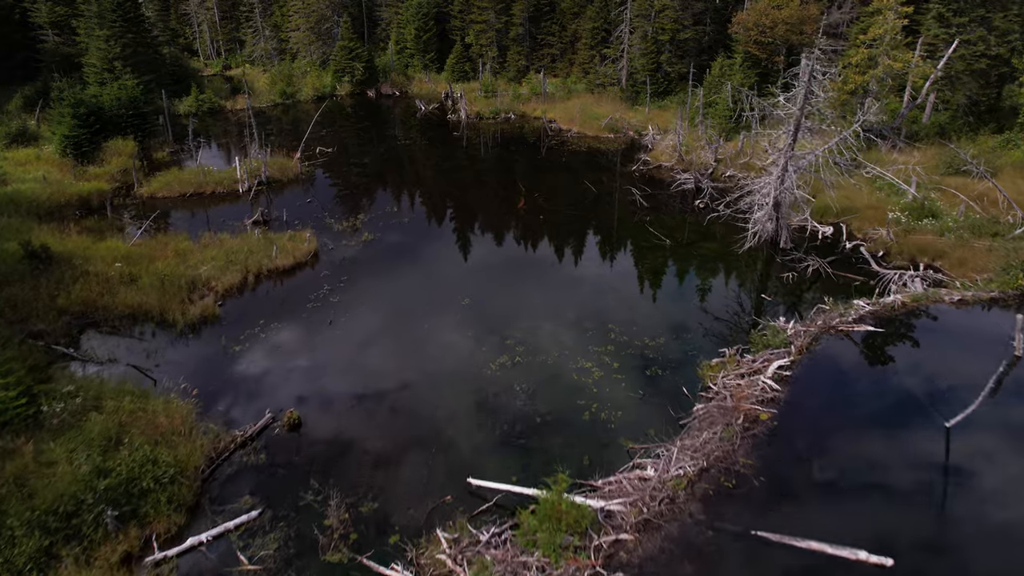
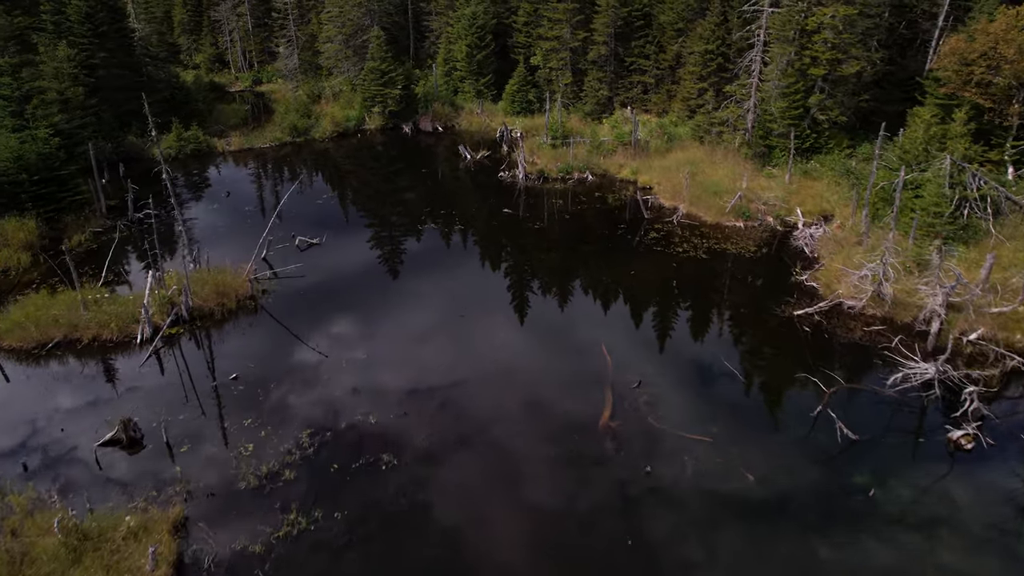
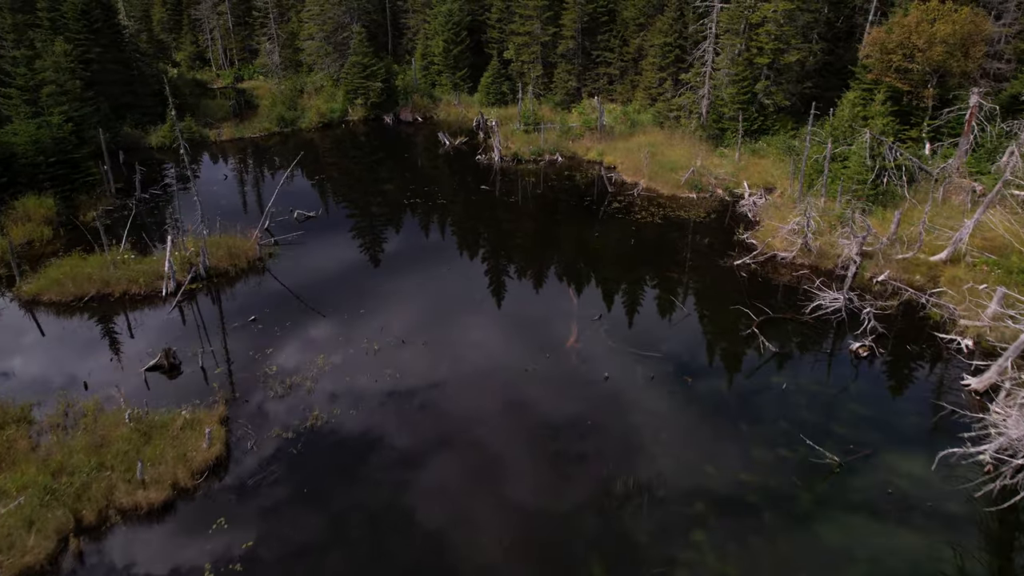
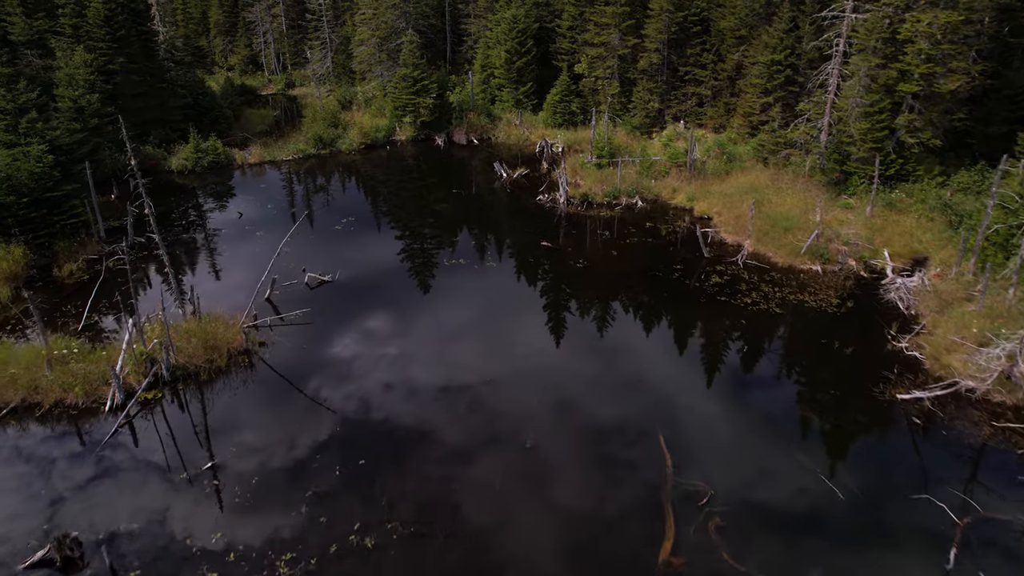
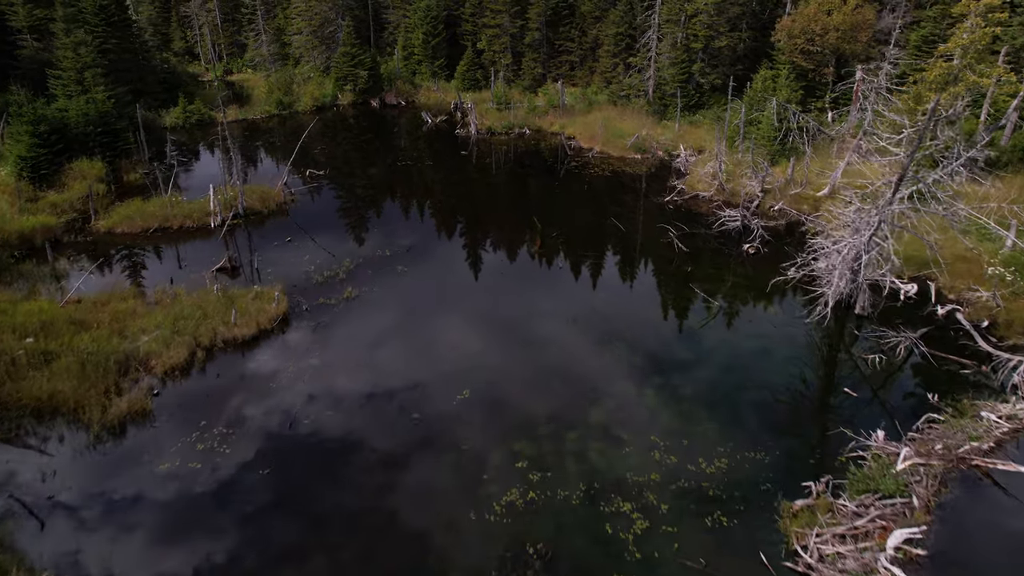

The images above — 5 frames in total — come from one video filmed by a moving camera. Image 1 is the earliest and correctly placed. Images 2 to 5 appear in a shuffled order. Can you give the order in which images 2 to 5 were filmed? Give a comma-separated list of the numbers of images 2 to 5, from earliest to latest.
5, 3, 2, 4
